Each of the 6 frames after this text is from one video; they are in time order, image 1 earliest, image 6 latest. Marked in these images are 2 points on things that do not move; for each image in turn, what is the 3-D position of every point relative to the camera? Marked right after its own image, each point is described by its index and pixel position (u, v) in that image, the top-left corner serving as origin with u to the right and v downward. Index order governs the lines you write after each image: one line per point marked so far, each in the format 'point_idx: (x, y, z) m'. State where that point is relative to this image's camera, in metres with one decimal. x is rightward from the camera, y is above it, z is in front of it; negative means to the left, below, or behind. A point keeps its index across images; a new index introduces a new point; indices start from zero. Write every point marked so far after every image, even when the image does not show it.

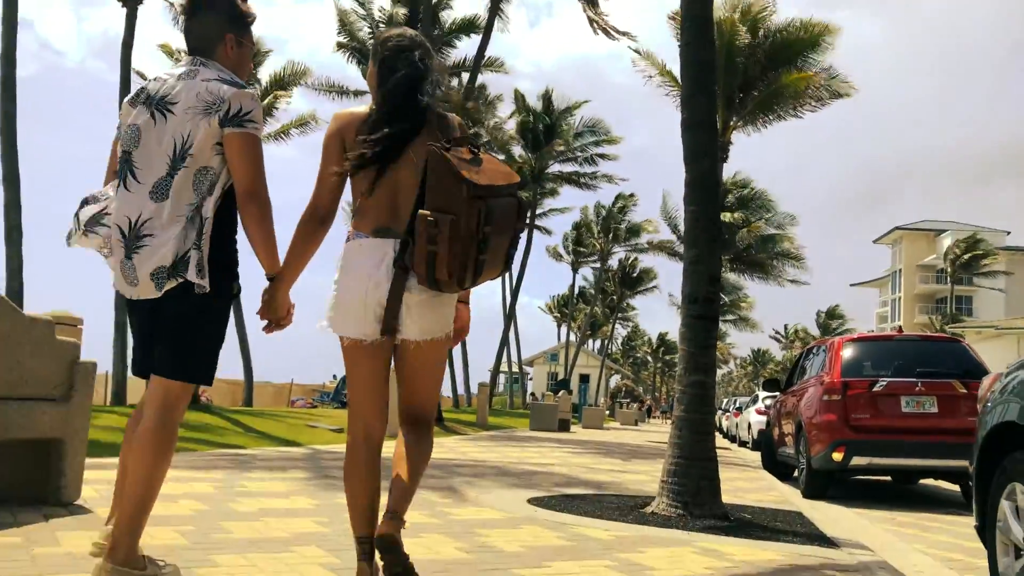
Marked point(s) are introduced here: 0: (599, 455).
0: (+1.4, -2.6, +14.1) m
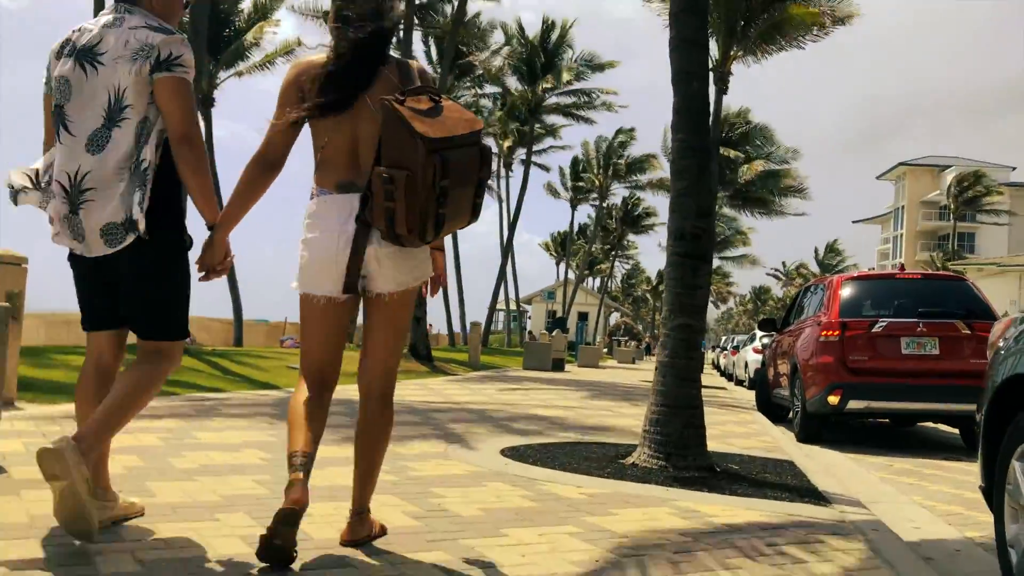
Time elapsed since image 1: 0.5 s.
0: (+1.2, -1.7, +13.8) m
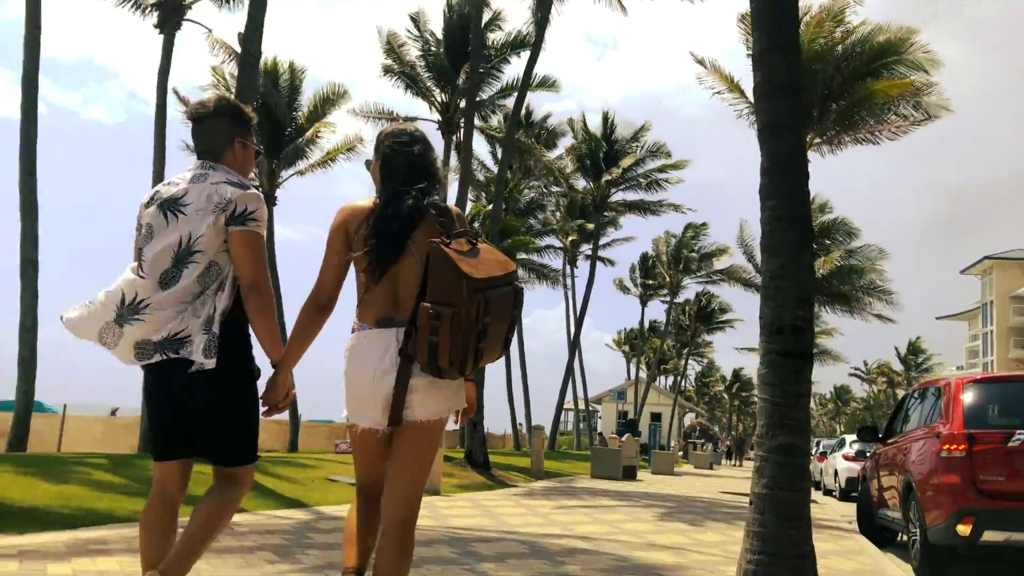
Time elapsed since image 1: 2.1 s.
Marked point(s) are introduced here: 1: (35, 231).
0: (+2.0, -3.1, +12.0) m
1: (-8.5, +1.0, +15.9) m
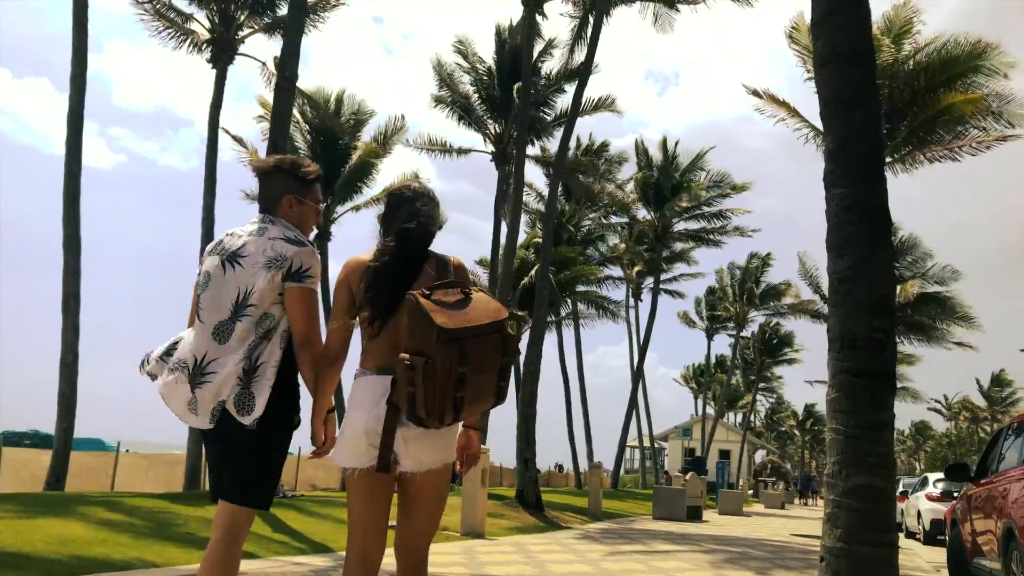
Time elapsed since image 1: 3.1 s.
0: (+2.6, -3.4, +10.9) m
1: (-7.7, +0.4, +15.7) m
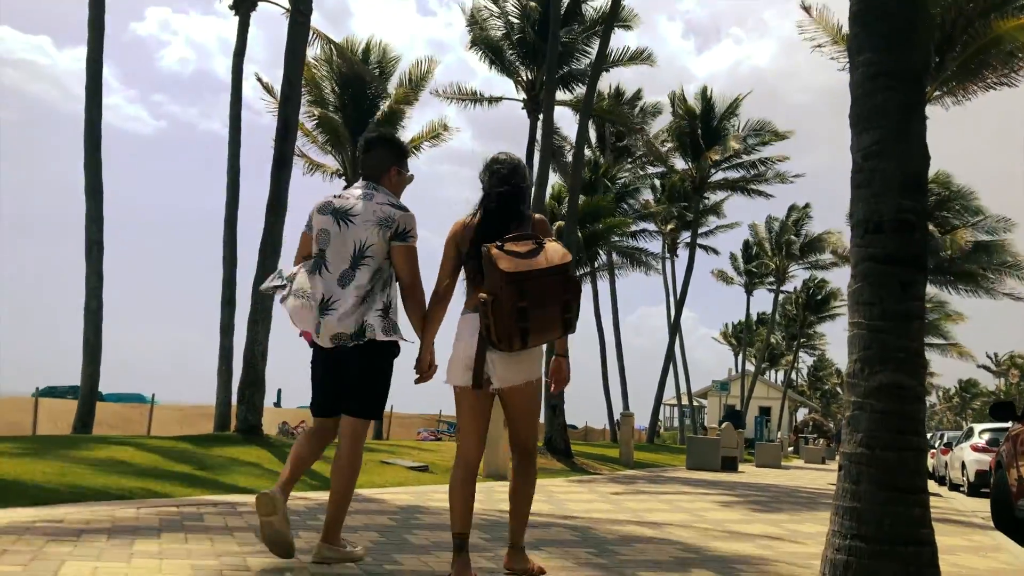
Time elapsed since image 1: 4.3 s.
0: (+2.9, -2.6, +10.5) m
1: (-7.2, +1.3, +15.6) m
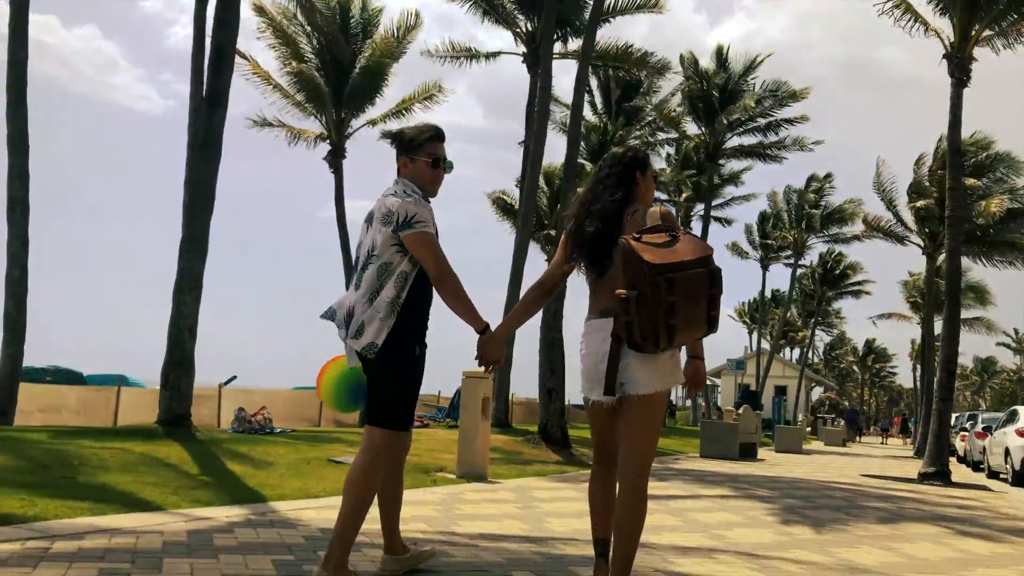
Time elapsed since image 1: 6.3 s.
0: (+2.6, -2.1, +8.4) m
1: (-7.4, +1.8, +13.6) m
